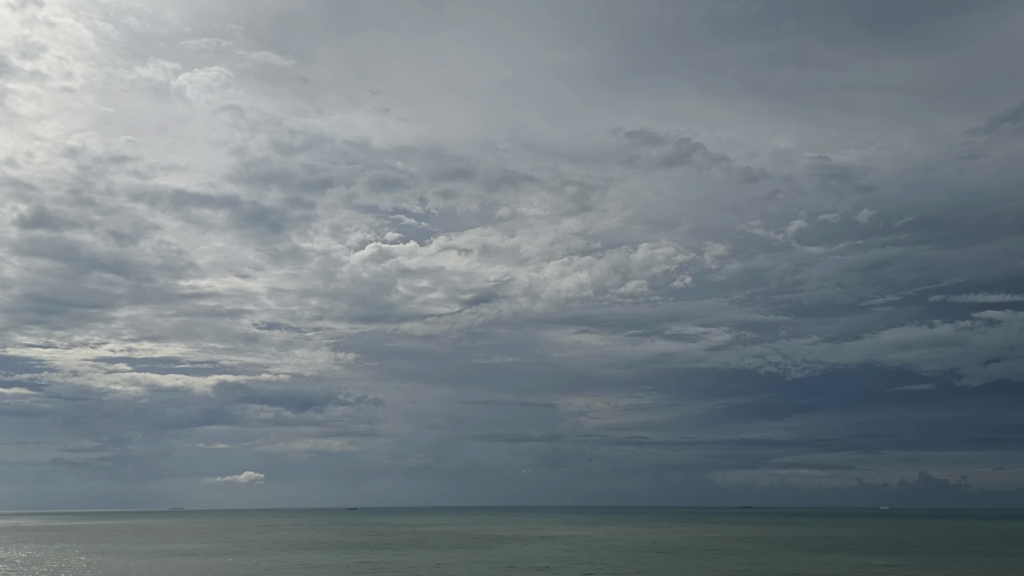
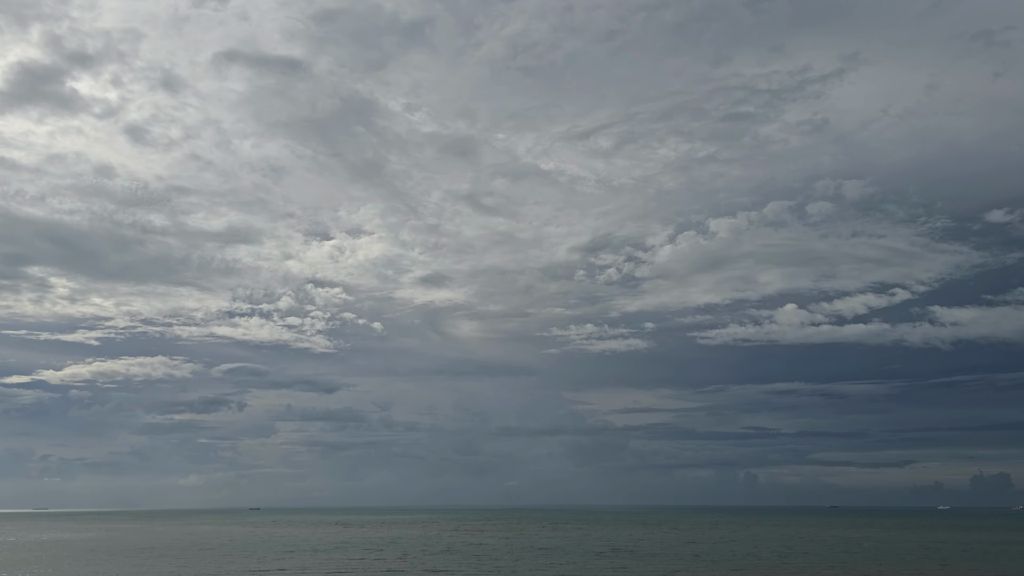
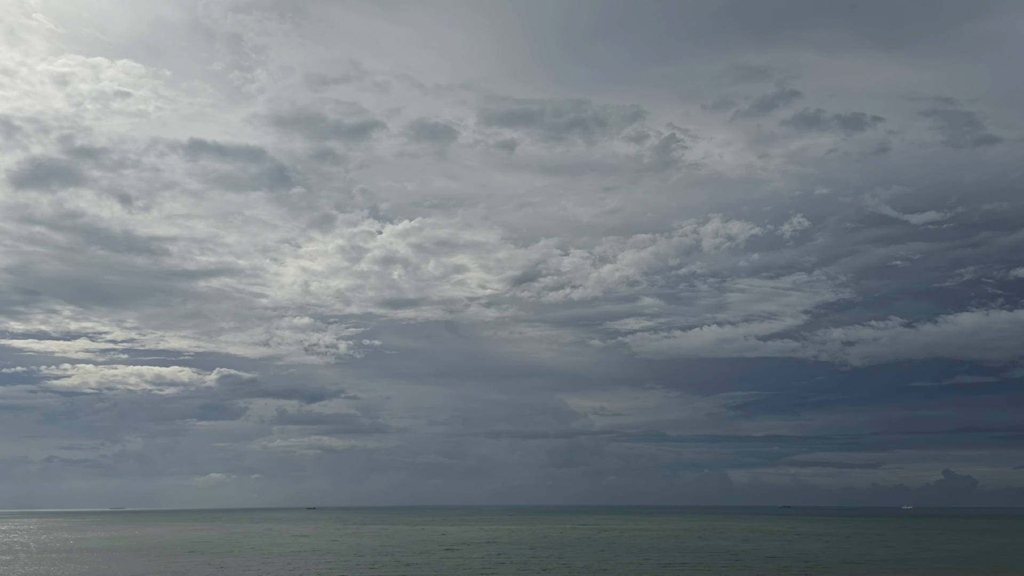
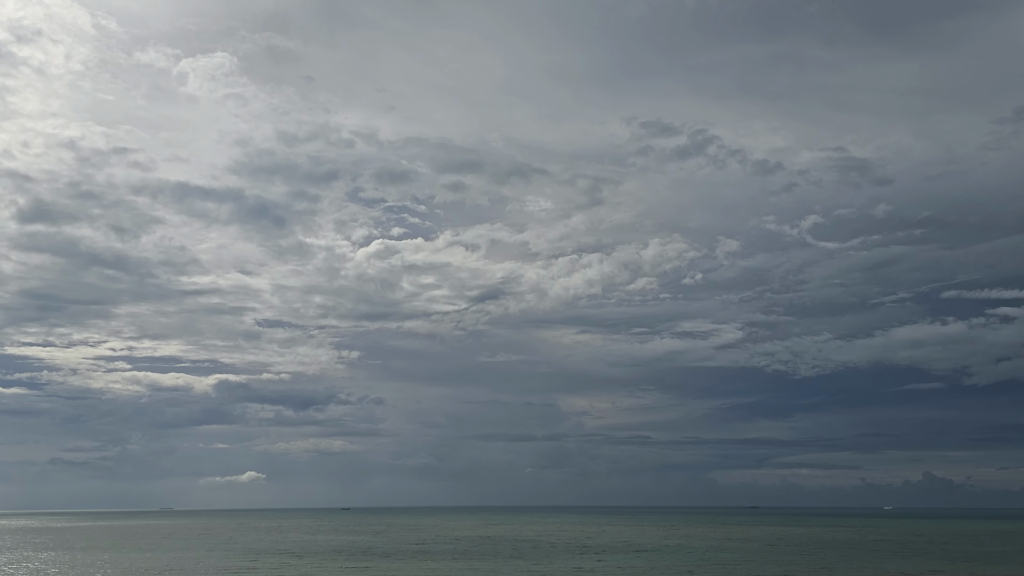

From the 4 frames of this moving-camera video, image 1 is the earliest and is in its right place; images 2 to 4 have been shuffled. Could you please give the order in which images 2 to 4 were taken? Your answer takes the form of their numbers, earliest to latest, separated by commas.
4, 3, 2
